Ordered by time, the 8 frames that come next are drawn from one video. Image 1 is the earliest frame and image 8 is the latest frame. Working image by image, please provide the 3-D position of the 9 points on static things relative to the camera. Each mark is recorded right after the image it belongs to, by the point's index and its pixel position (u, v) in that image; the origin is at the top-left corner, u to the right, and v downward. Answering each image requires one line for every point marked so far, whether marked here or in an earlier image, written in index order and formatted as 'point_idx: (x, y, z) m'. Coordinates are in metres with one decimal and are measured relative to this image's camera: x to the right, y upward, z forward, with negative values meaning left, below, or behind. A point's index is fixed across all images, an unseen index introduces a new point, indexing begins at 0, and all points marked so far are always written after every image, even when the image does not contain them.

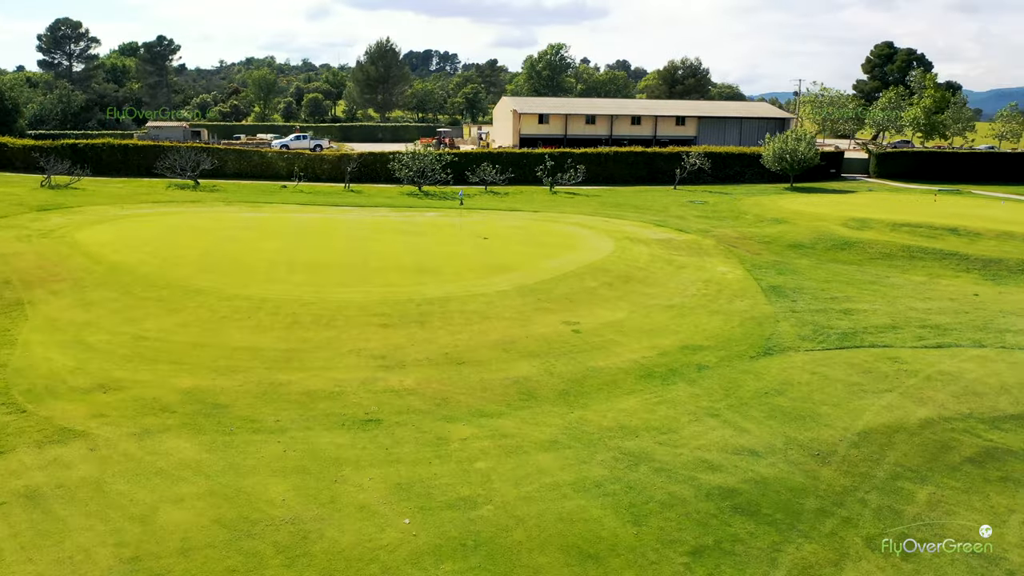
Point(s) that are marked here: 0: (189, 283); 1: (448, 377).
0: (-7.0, +0.1, +17.9) m
1: (-1.0, -1.5, +13.4) m
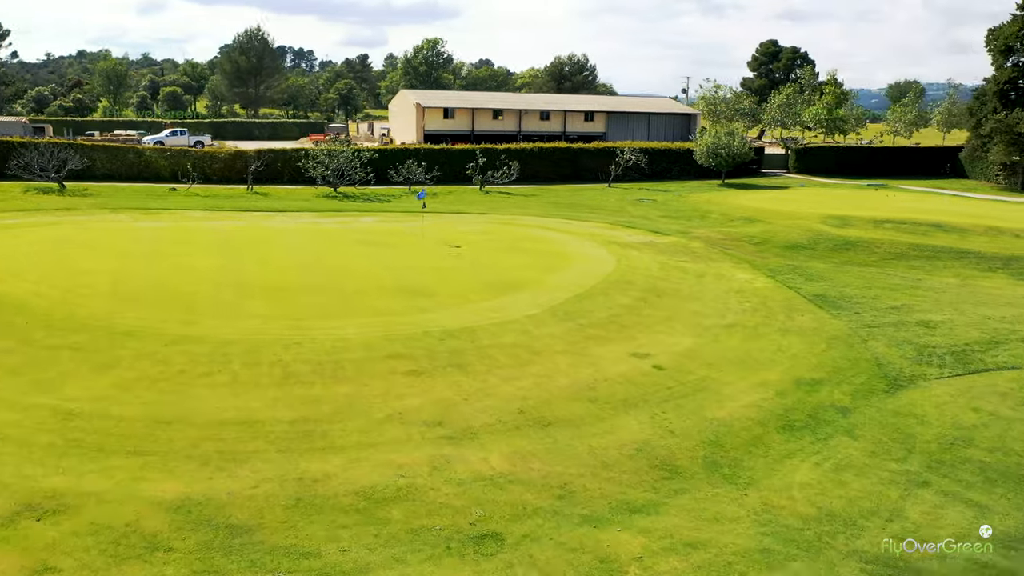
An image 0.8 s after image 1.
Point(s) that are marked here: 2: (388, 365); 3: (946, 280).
0: (-6.3, -0.5, +12.9) m
1: (+0.4, -1.9, +9.6) m
2: (-1.8, -1.1, +11.8) m
3: (+10.4, +0.2, +19.5) m
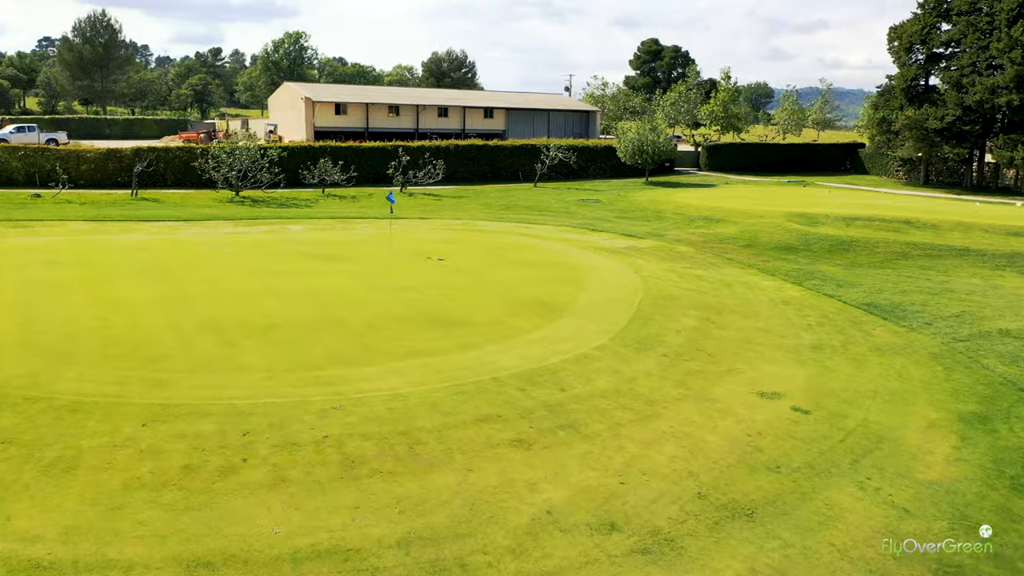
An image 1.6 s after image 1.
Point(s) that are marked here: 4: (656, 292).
0: (-5.0, -1.1, +8.8) m
1: (+2.2, -2.2, +6.7) m
2: (-0.3, -1.5, +8.4) m
3: (+10.2, +0.2, +18.3) m
4: (+2.7, -0.1, +14.8) m
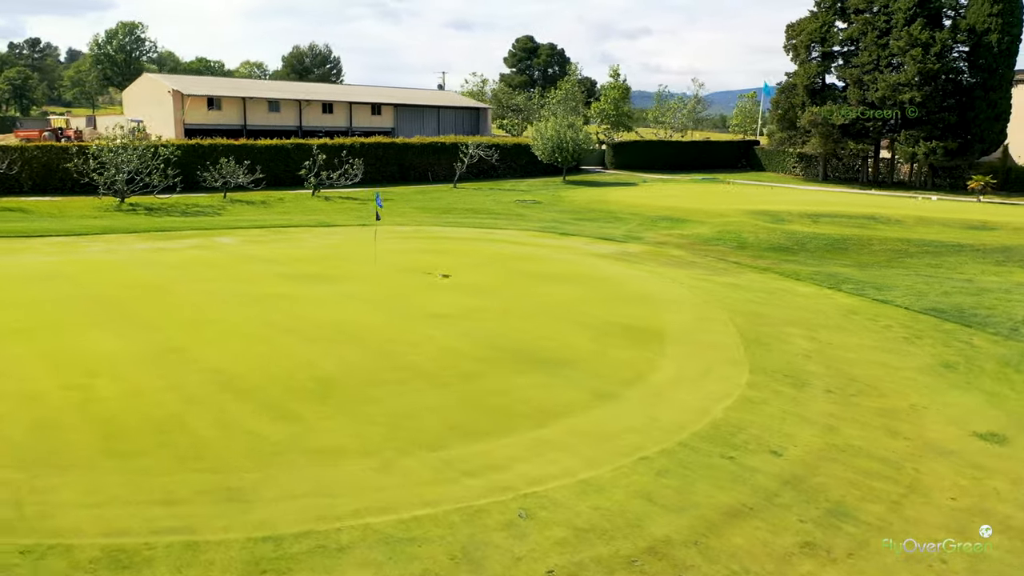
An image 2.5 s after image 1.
0: (-3.0, -1.5, +5.3) m
1: (+4.5, -2.4, +4.6) m
2: (+1.7, -1.8, +5.8) m
3: (+10.1, +0.2, +17.4) m
4: (+3.4, -0.3, +12.6) m
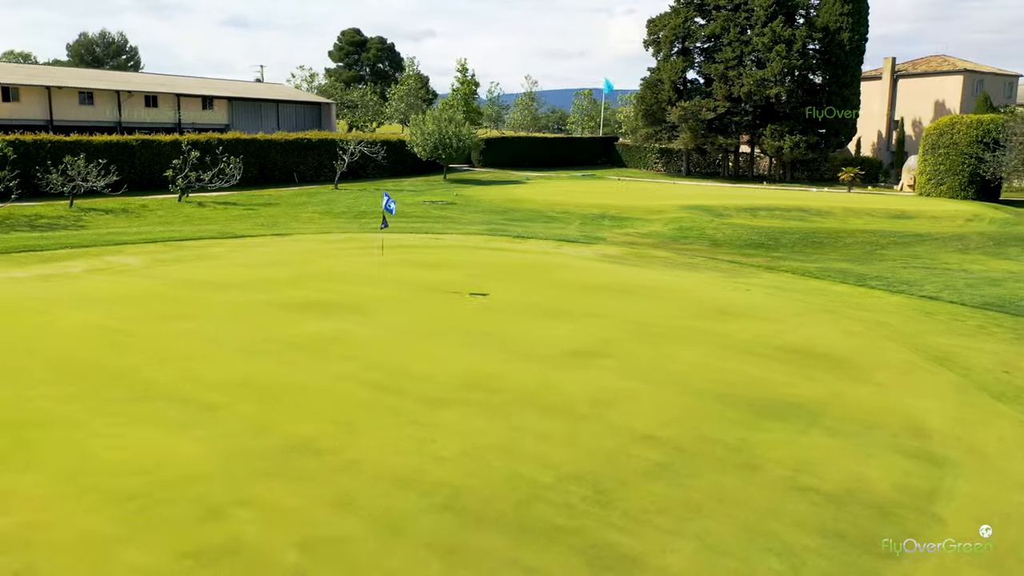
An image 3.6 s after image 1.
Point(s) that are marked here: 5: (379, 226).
0: (0.0, -1.9, +2.2) m
1: (+7.5, -2.3, +3.3) m
2: (+4.4, -1.9, +3.8) m
3: (+9.6, +0.4, +17.1) m
4: (+4.3, -0.4, +10.8) m
5: (-3.2, +1.5, +20.0) m
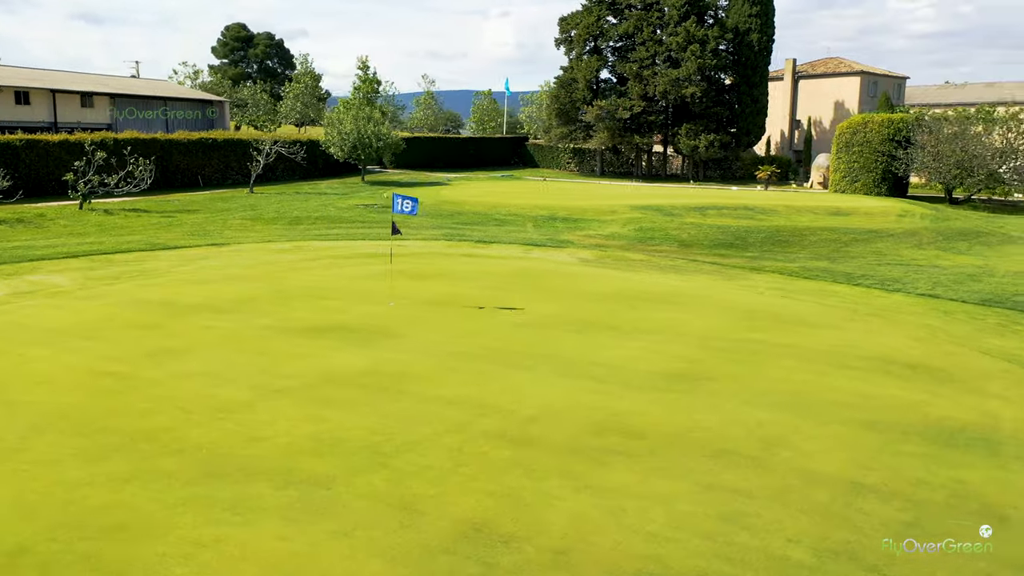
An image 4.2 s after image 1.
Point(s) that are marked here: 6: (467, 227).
0: (+1.6, -2.0, +1.0) m
1: (+8.9, -2.2, +3.3) m
2: (+5.8, -1.9, +3.3) m
3: (+9.0, +0.5, +17.2) m
4: (+4.7, -0.4, +10.2) m
5: (-4.2, +1.2, +18.2) m
6: (-1.1, +1.5, +19.7) m
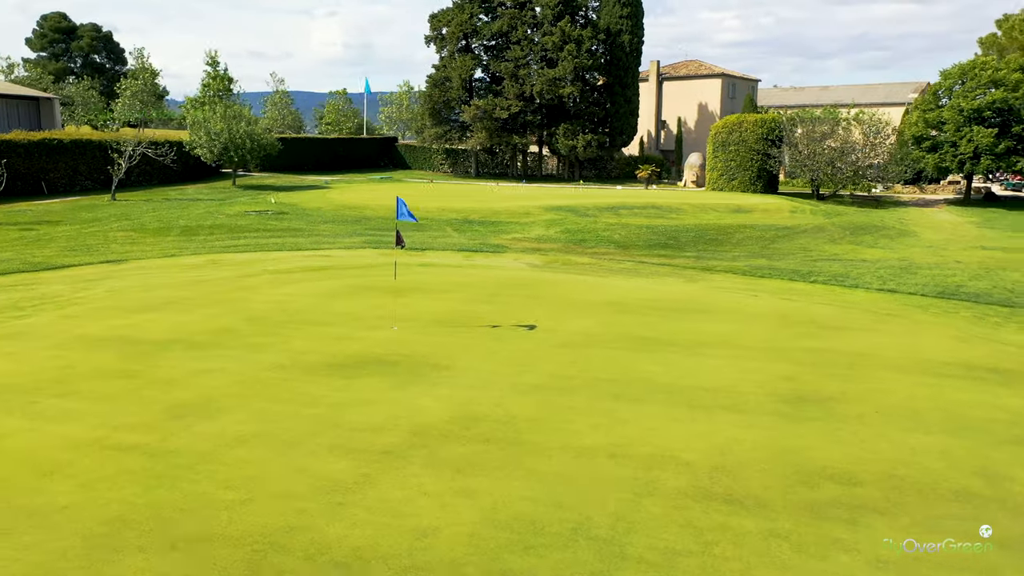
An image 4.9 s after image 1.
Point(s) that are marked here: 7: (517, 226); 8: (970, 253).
0: (+3.6, -2.0, +0.4) m
1: (+10.3, -2.0, +4.0) m
2: (+7.2, -1.8, +3.4) m
3: (+7.6, +0.7, +17.7) m
4: (+4.7, -0.4, +10.0) m
5: (-5.5, +0.9, +16.1) m
6: (-2.8, +1.2, +18.2) m
7: (+0.1, +1.5, +19.6) m
8: (+10.7, +0.8, +19.3) m
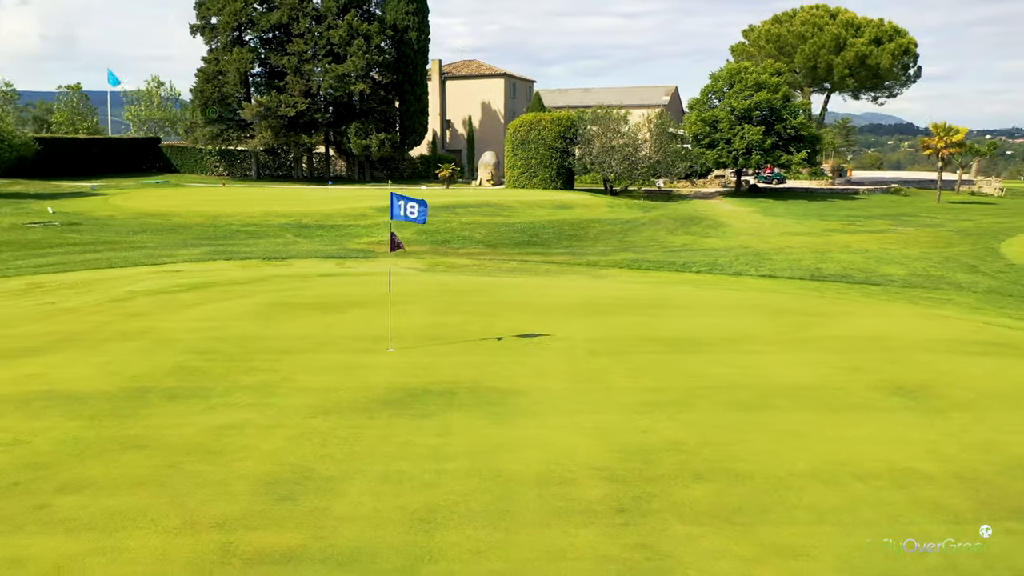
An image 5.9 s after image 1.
0: (+6.1, -1.7, +0.8) m
1: (+11.4, -1.4, +6.3) m
2: (+8.6, -1.3, +4.8) m
3: (+4.5, +1.0, +18.5) m
4: (+4.1, -0.2, +10.3) m
5: (-7.5, +0.4, +13.1) m
6: (-5.6, +0.9, +15.9) m
7: (-3.2, +1.3, +18.1) m
8: (+7.0, +1.3, +20.9) m
